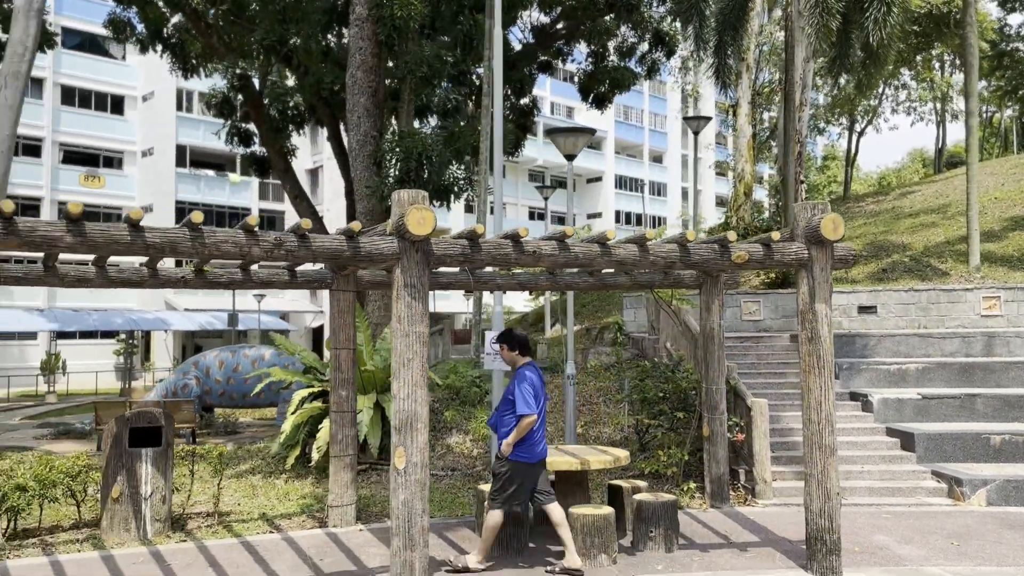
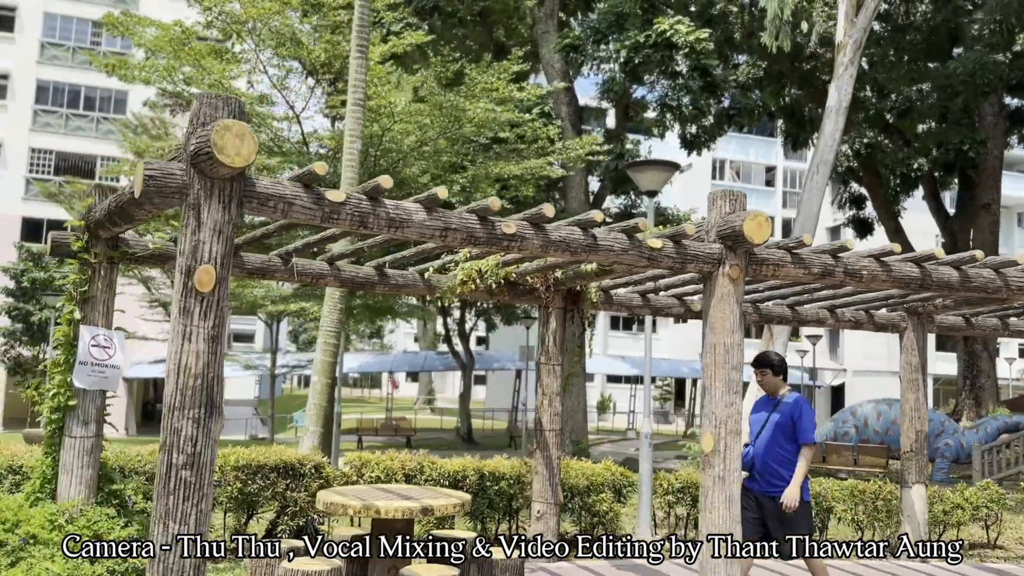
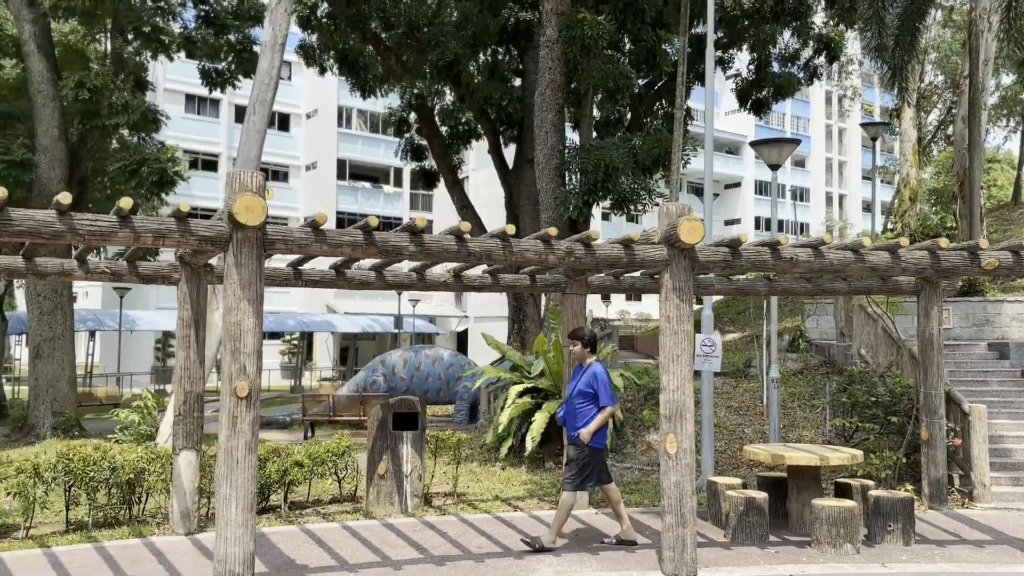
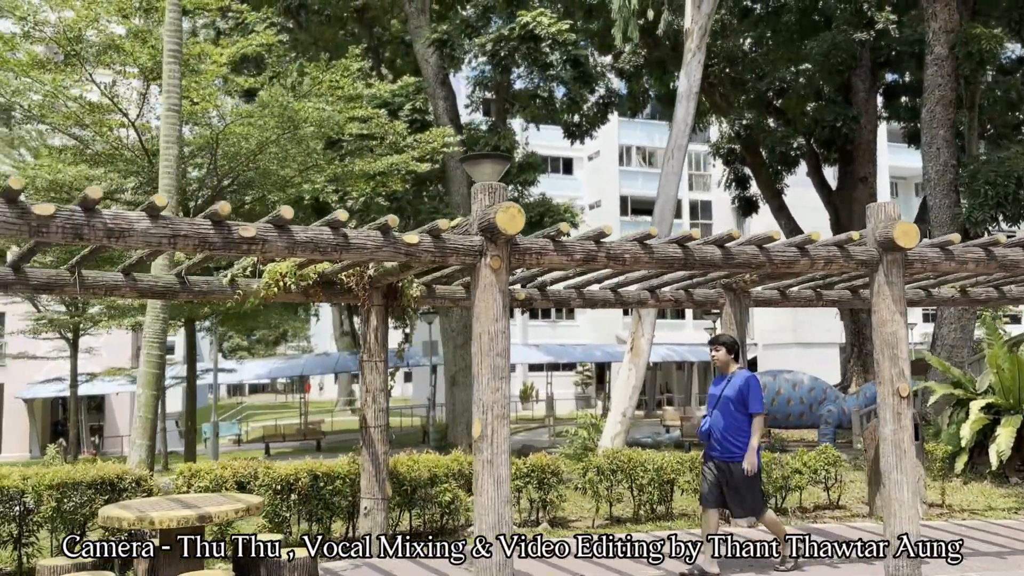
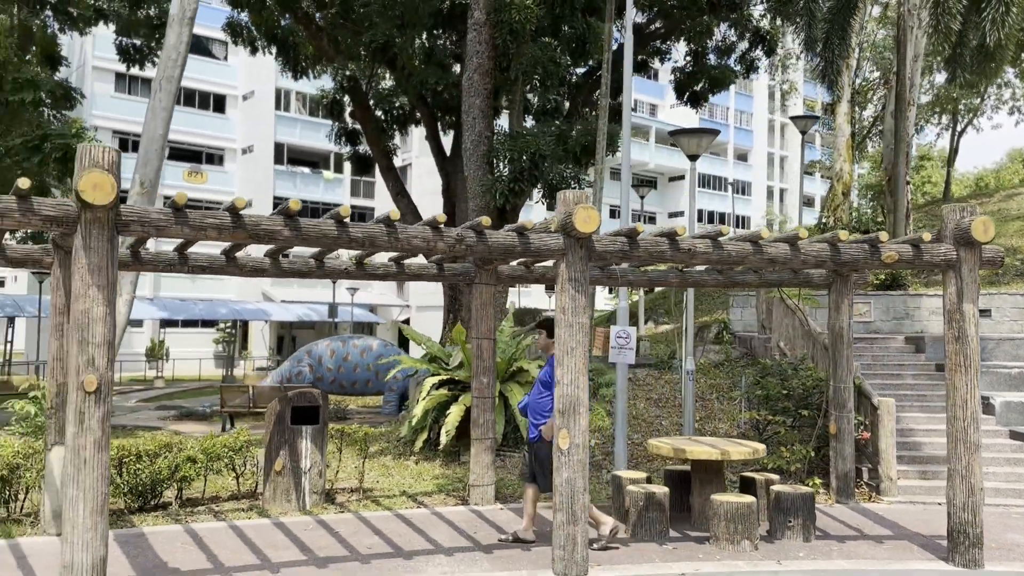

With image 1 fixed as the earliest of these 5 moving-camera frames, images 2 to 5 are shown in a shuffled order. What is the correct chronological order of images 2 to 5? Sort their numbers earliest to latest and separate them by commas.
5, 3, 4, 2
